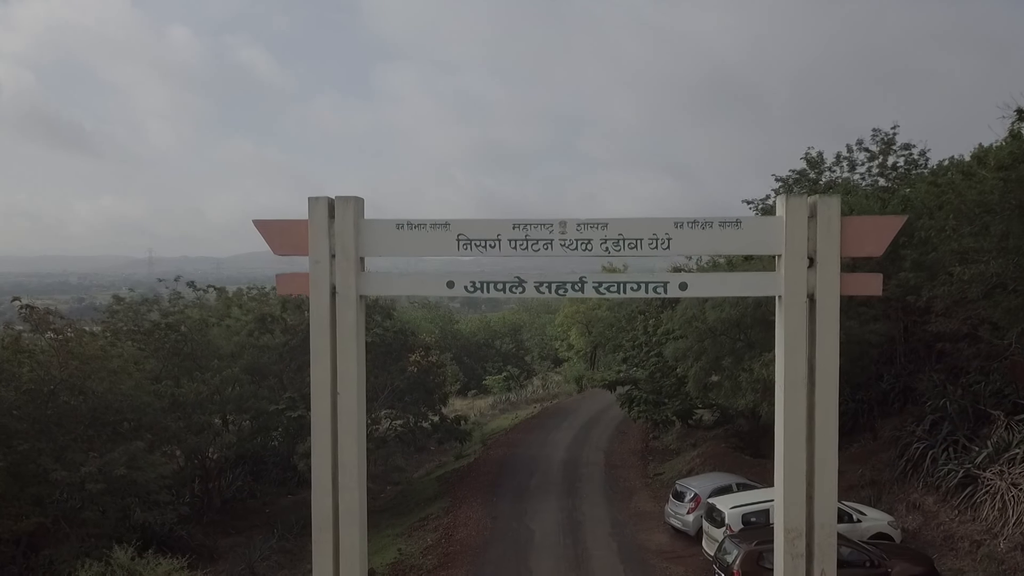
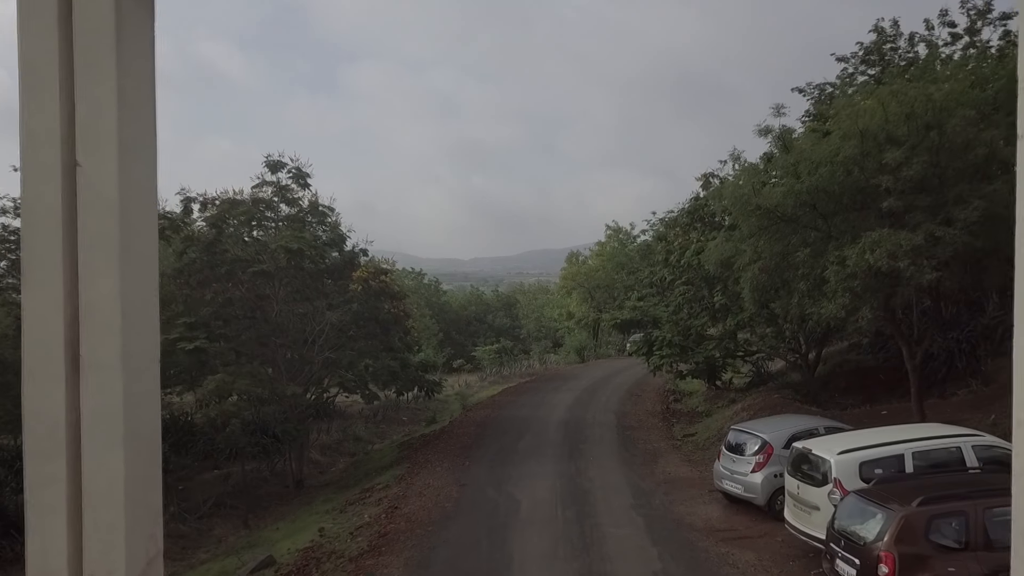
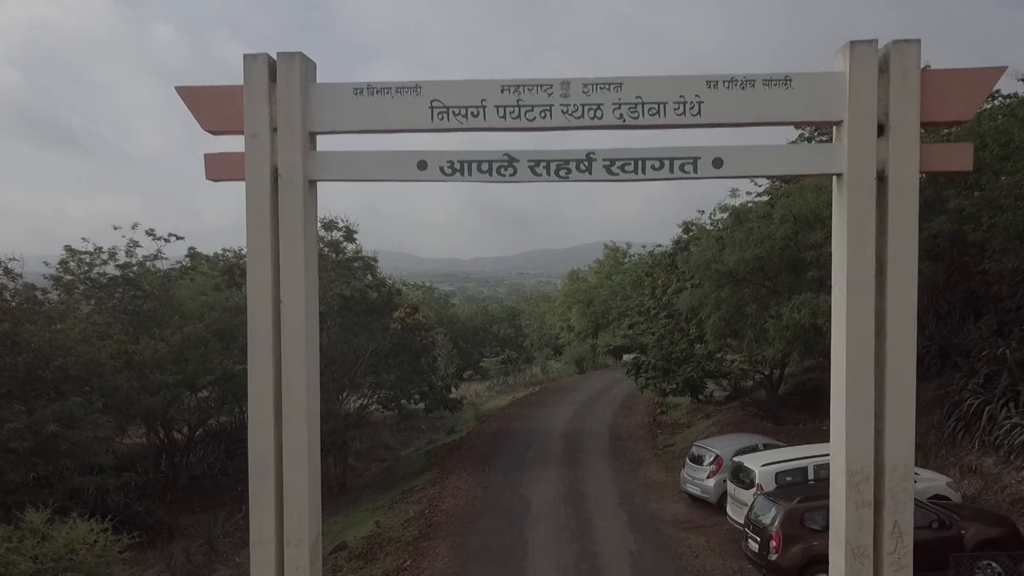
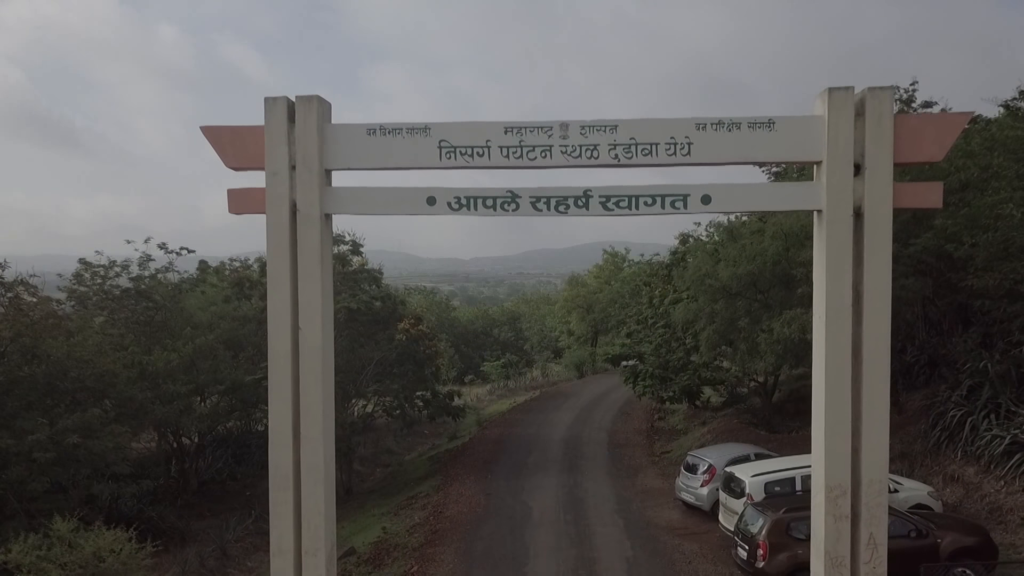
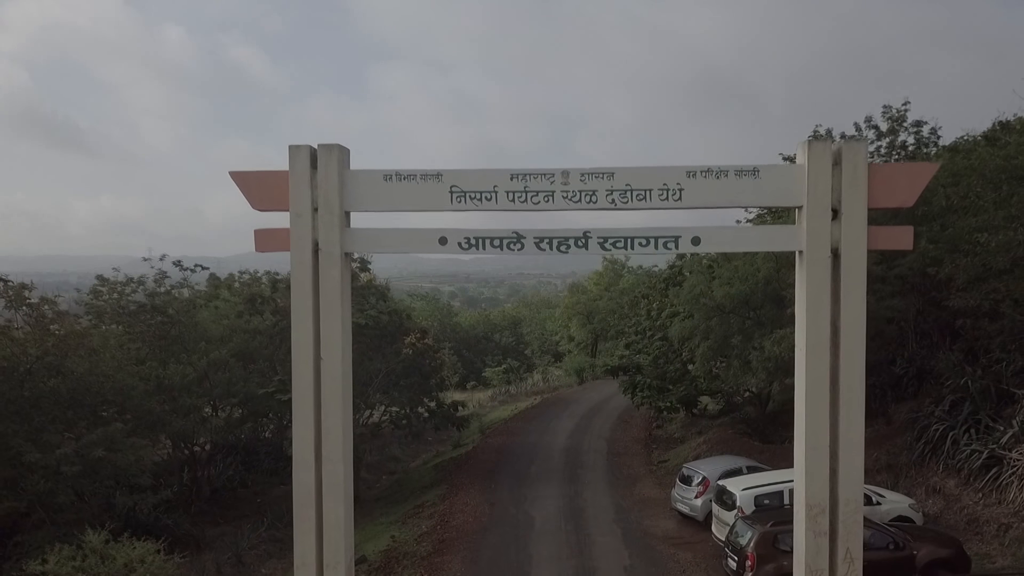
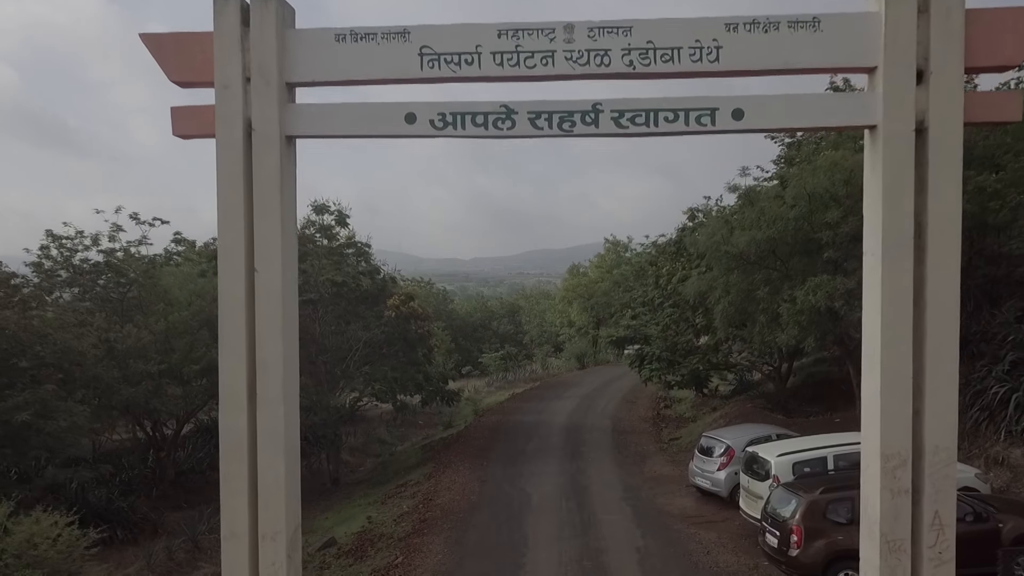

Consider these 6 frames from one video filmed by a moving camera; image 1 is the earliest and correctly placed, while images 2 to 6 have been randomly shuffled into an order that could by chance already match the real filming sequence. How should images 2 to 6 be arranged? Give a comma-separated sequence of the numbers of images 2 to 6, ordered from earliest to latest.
5, 4, 3, 6, 2
